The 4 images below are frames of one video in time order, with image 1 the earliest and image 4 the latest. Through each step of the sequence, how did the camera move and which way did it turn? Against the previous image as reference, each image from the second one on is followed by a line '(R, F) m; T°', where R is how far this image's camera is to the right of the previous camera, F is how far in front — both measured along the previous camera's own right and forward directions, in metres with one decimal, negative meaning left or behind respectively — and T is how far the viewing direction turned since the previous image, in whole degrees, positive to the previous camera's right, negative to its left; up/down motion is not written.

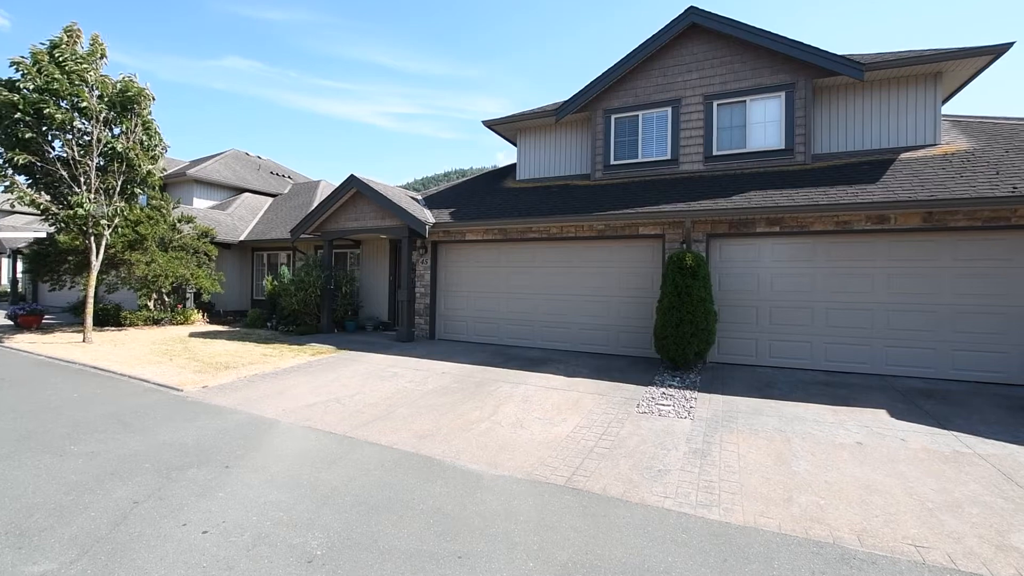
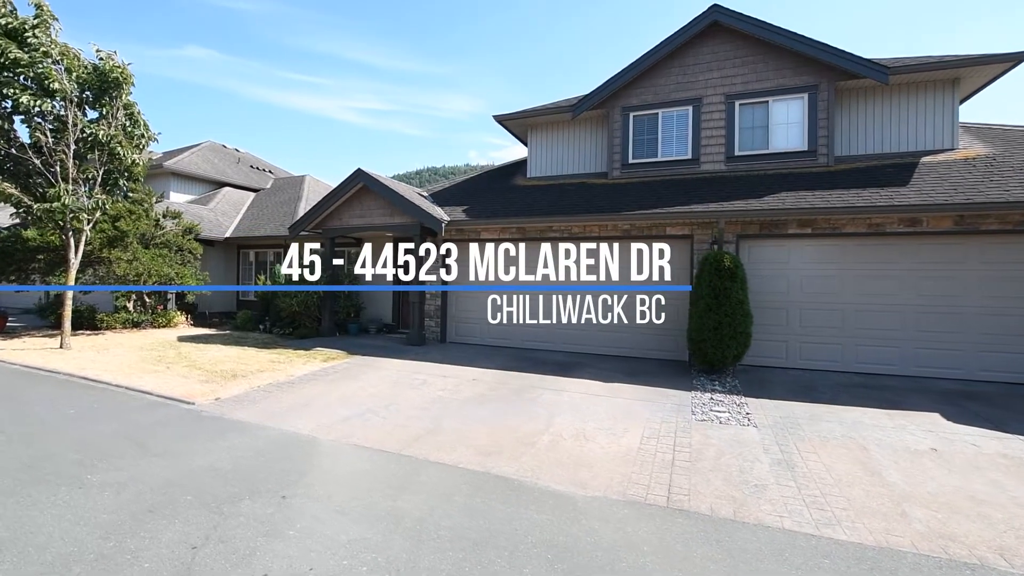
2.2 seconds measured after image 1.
(-1.1, +0.4) m; +4°
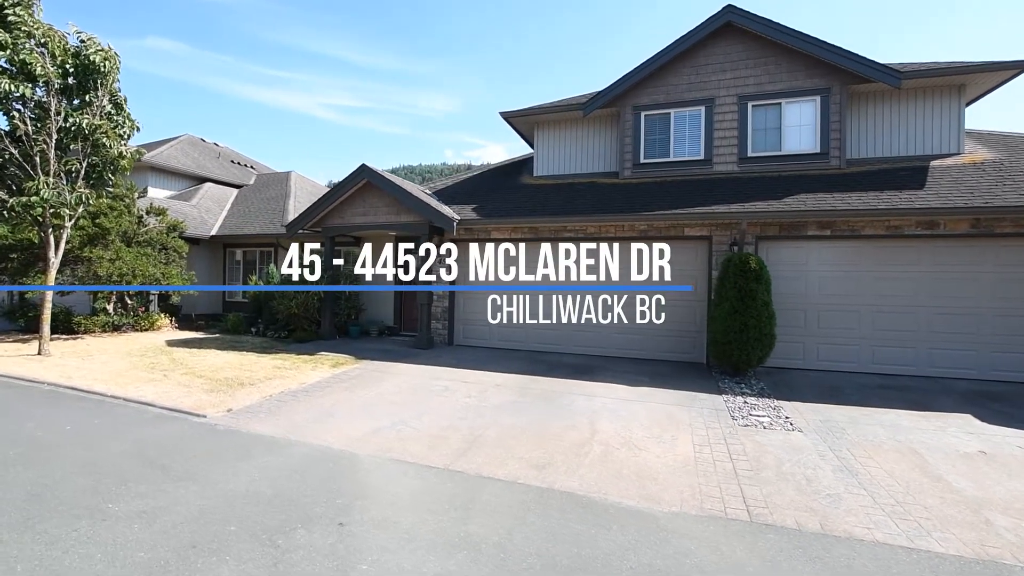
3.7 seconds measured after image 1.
(-0.8, +0.3) m; +3°
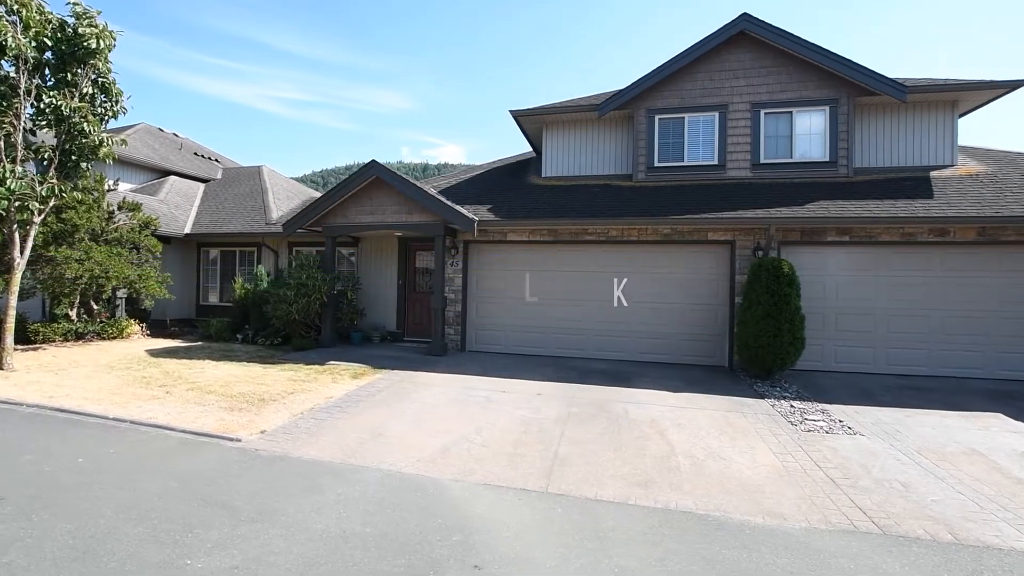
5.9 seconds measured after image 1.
(-1.4, +0.4) m; +6°
